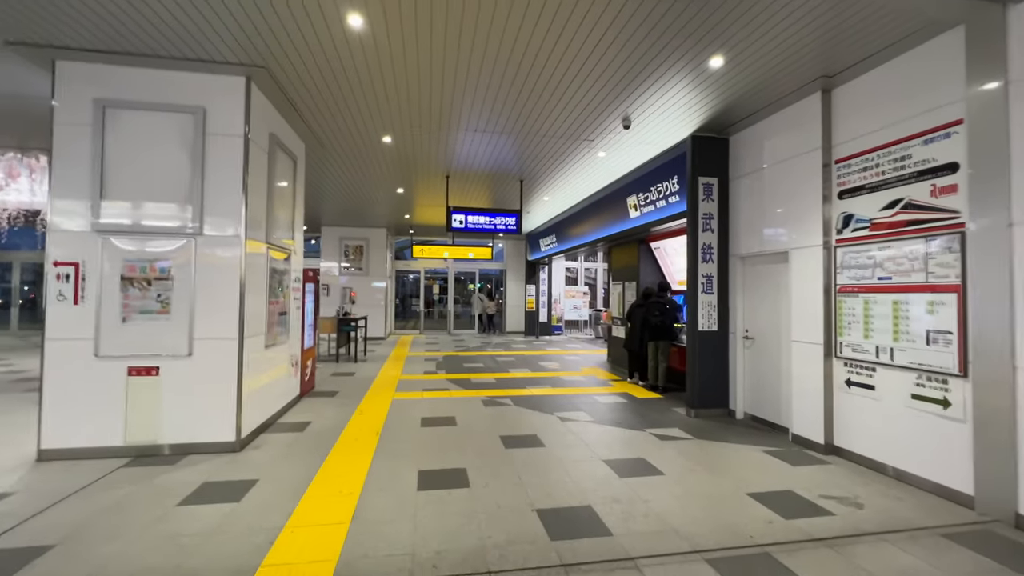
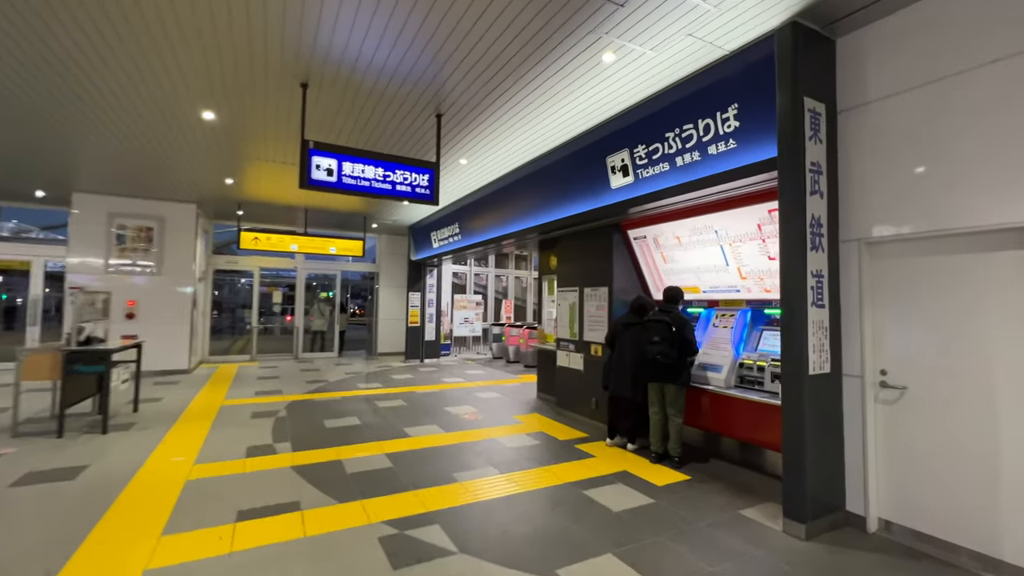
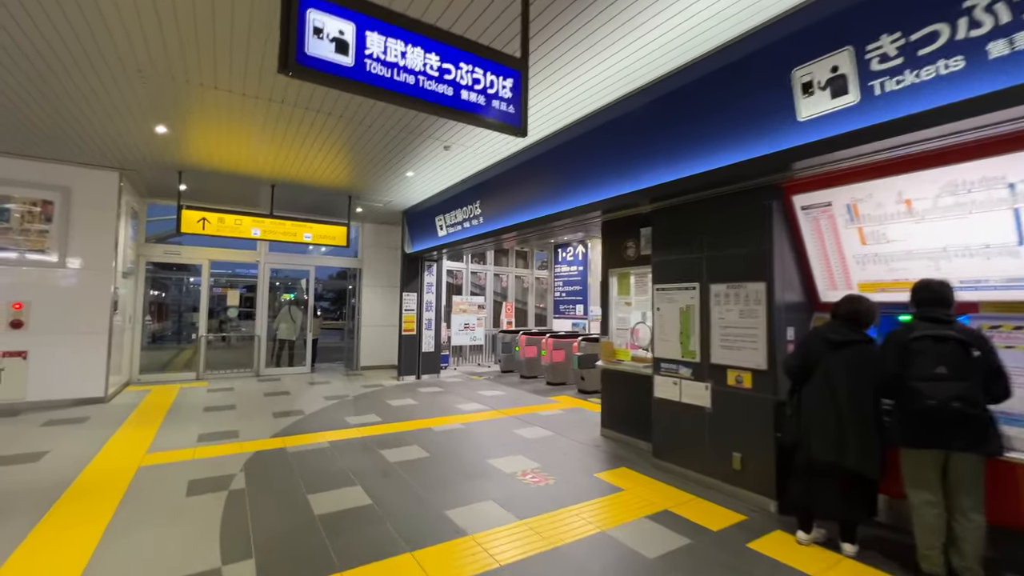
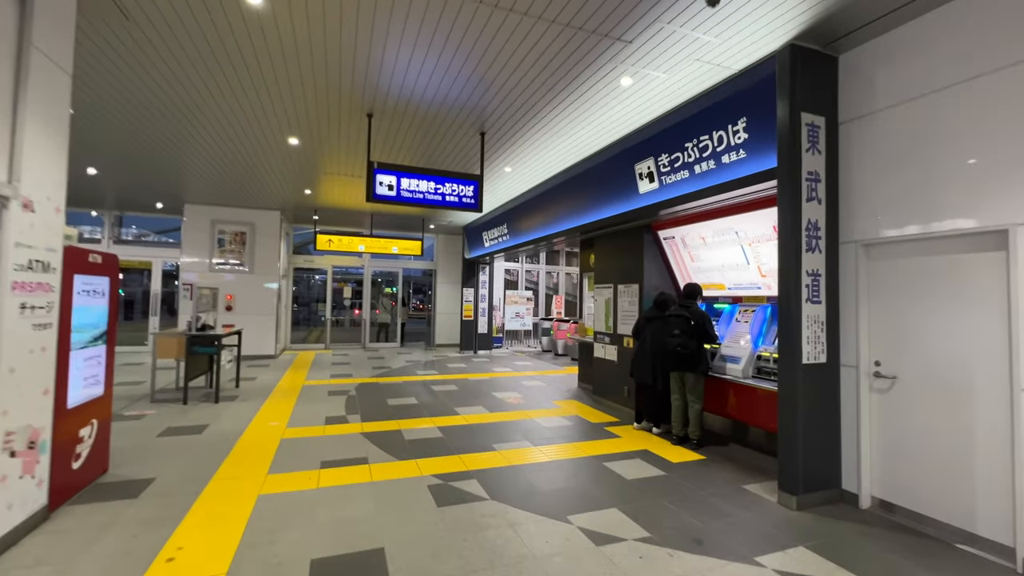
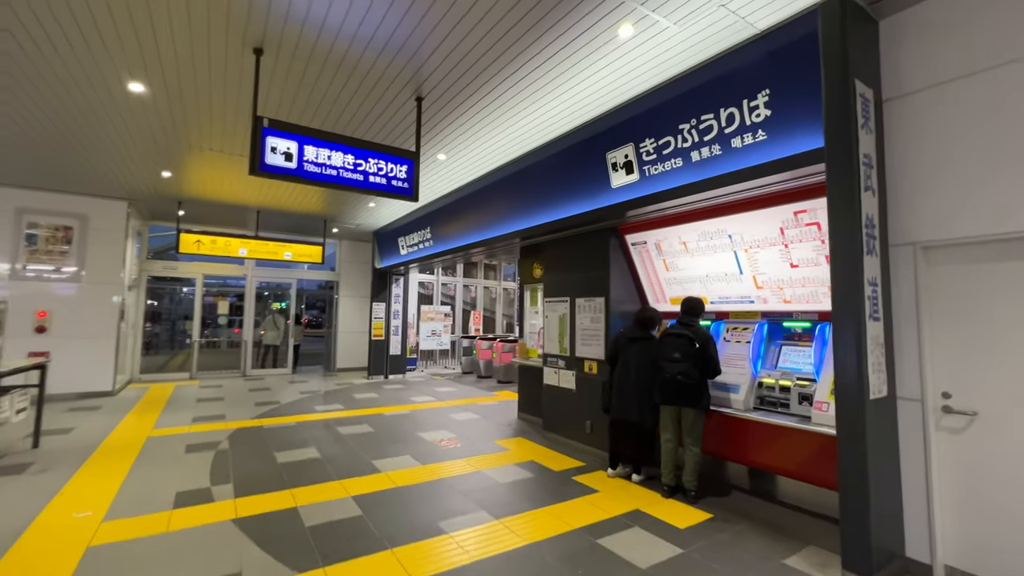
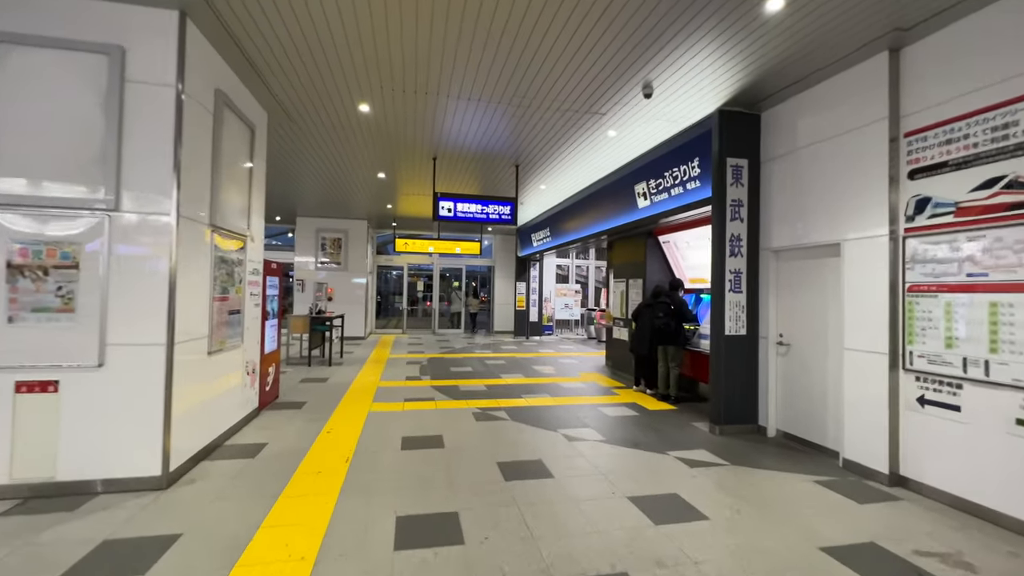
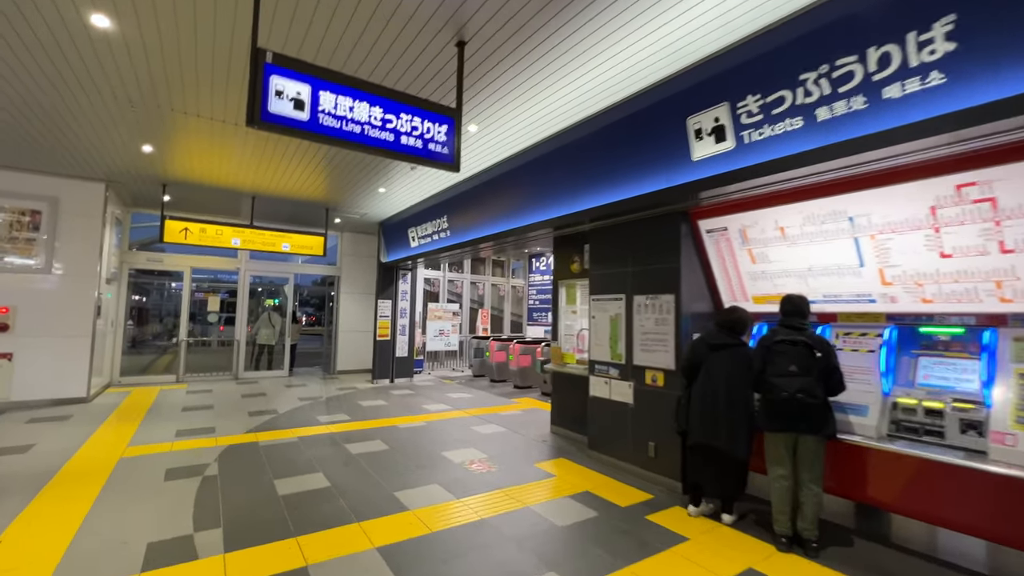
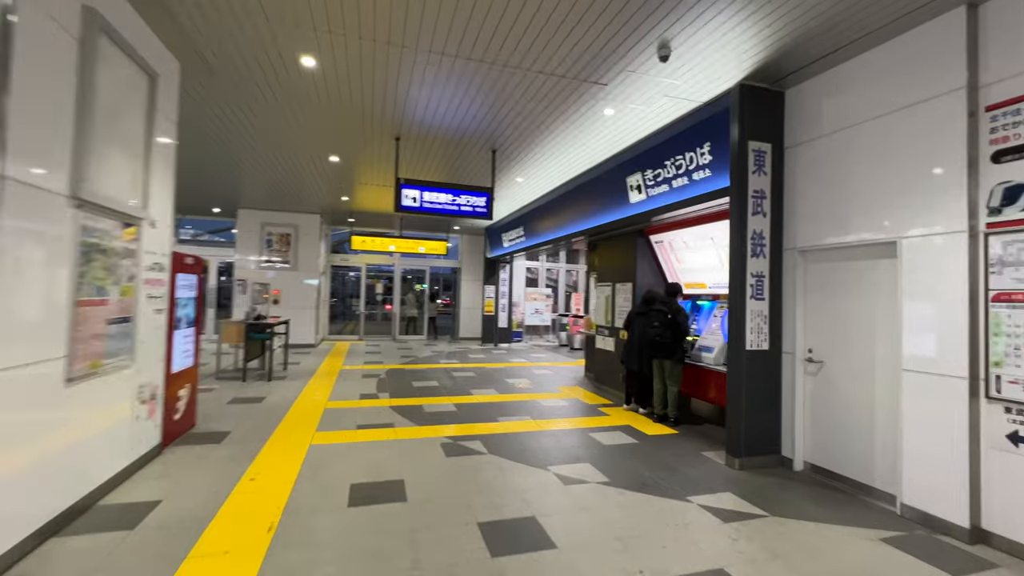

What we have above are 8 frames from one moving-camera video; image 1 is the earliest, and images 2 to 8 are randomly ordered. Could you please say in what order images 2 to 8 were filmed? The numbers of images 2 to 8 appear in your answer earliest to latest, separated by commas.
6, 8, 4, 2, 5, 7, 3
